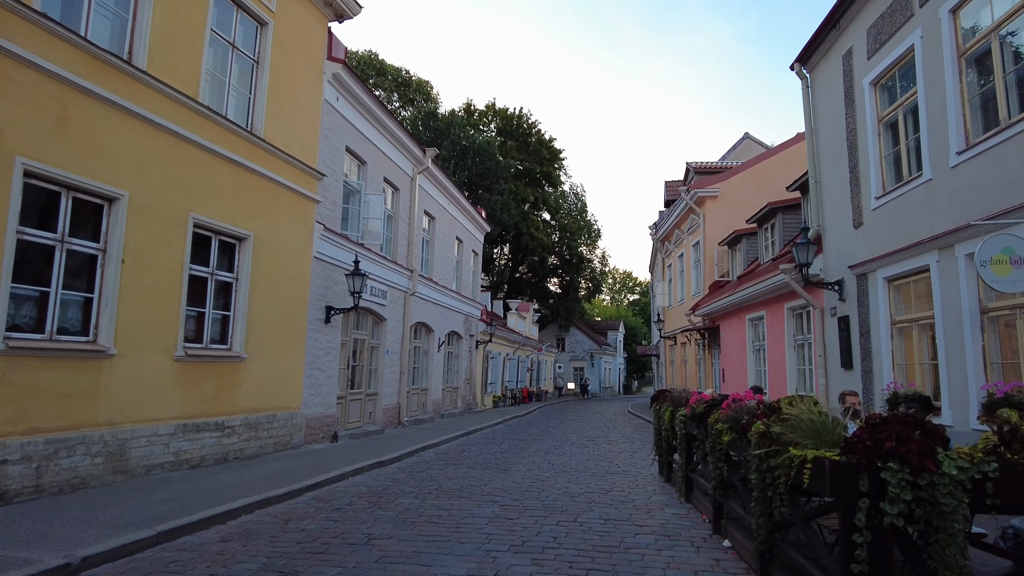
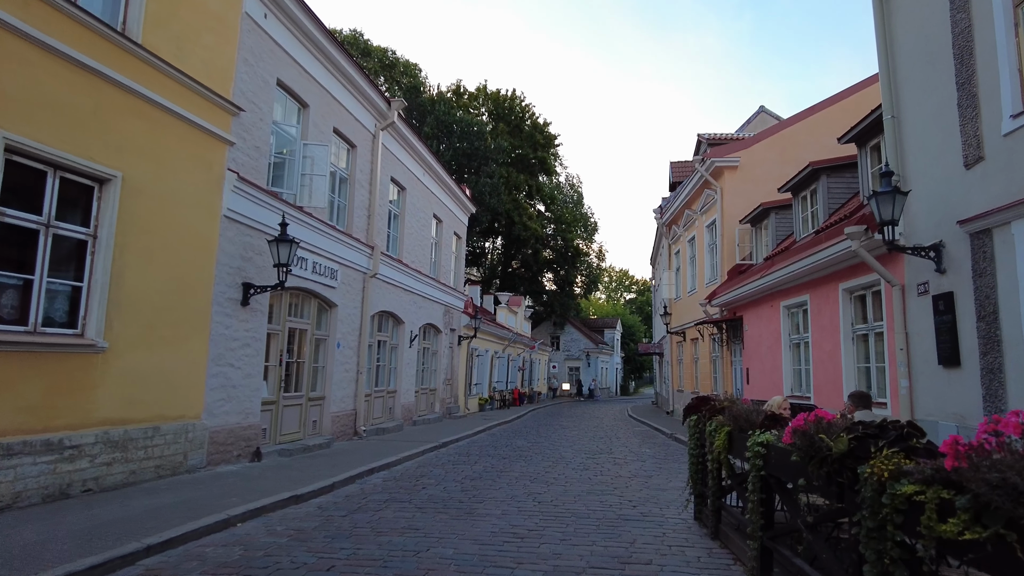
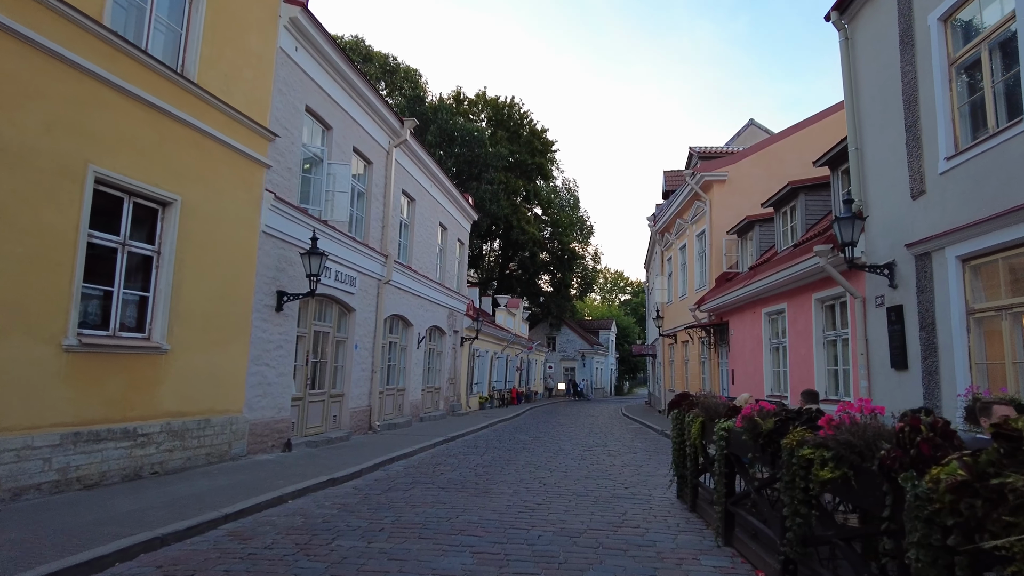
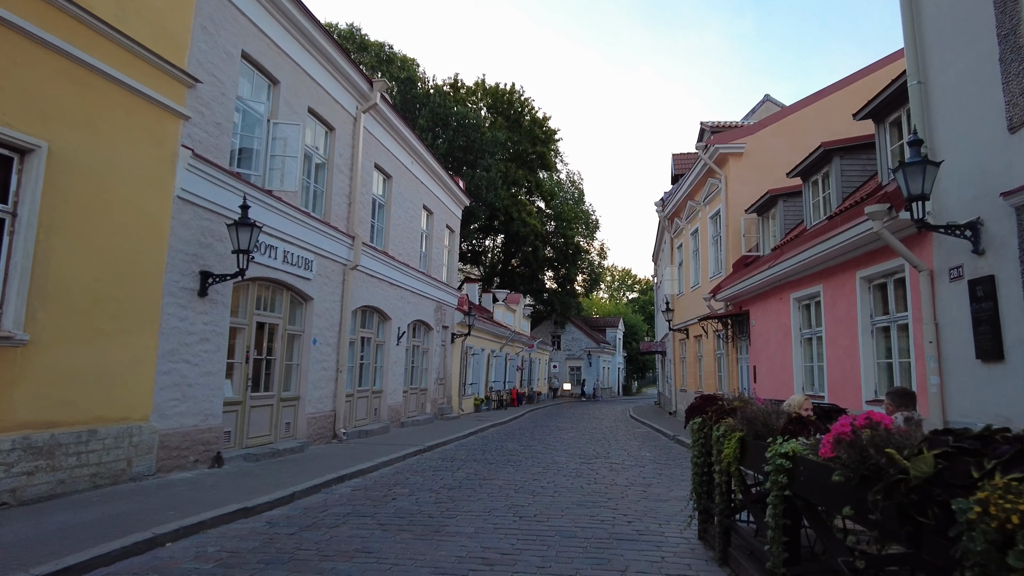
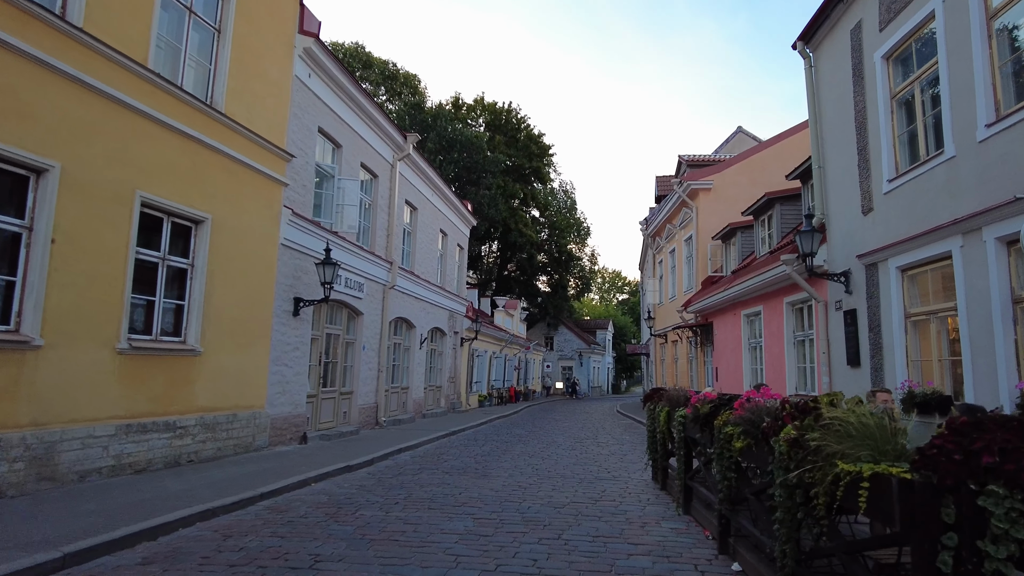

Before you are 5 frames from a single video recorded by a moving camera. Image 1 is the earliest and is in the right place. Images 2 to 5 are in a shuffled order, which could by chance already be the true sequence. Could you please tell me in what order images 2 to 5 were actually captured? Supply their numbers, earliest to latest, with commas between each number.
5, 3, 2, 4
